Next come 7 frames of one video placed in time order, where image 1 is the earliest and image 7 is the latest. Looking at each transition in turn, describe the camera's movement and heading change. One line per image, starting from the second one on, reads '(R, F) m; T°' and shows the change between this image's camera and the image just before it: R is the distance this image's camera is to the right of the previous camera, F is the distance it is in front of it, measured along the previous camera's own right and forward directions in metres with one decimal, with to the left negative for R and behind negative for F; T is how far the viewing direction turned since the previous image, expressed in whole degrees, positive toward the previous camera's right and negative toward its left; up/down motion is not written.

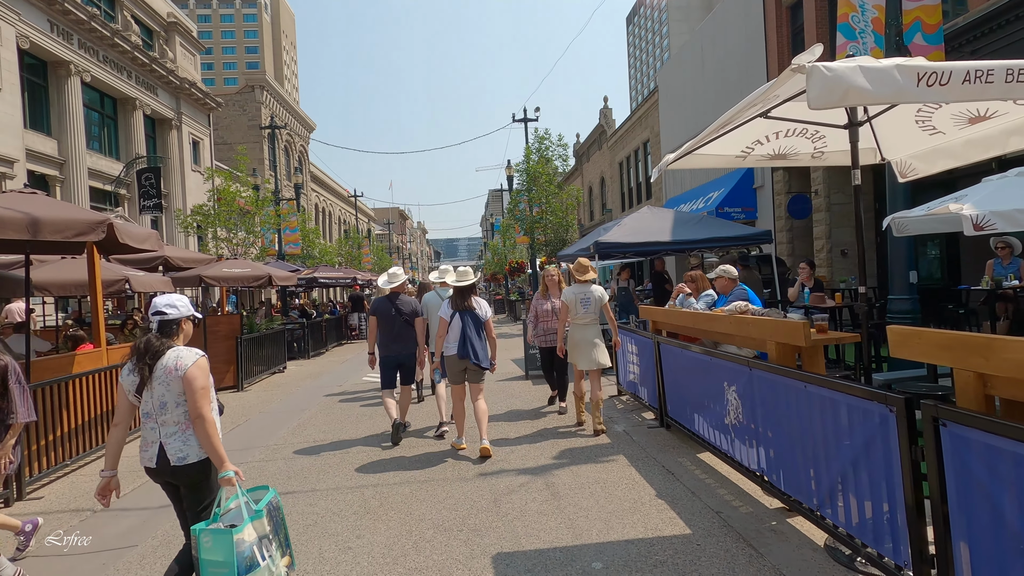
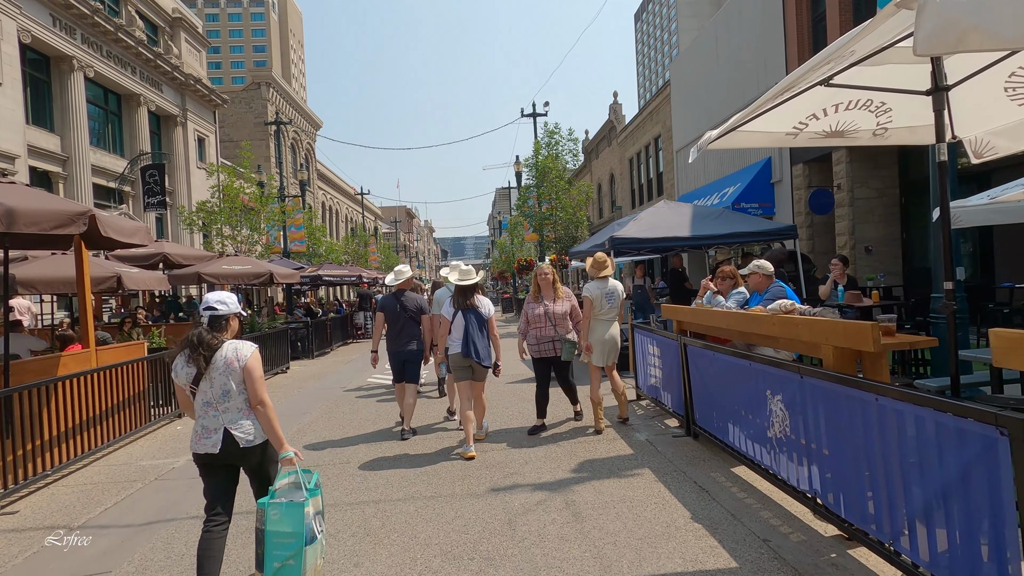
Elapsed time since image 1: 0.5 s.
(-0.1, +0.5) m; -1°
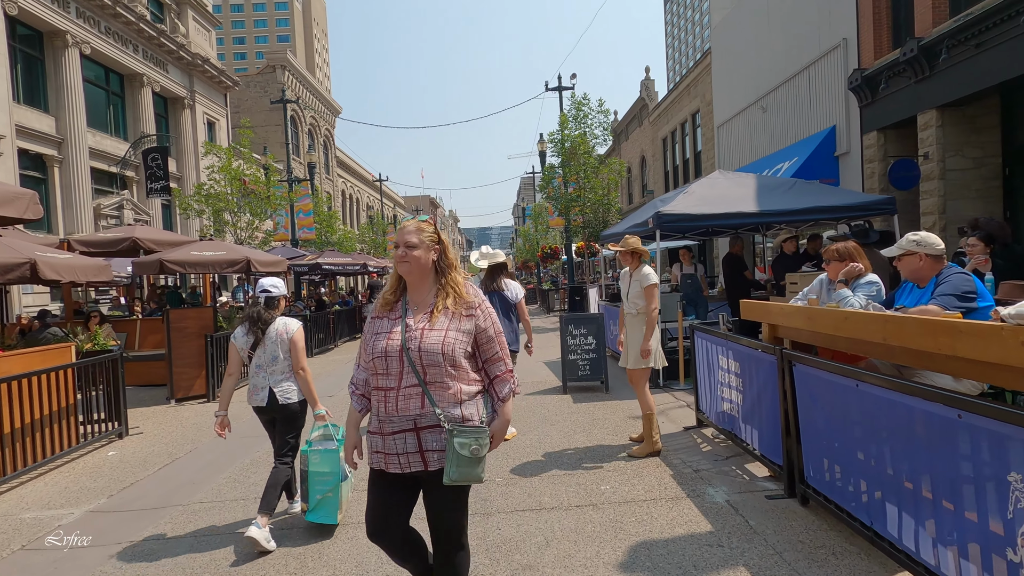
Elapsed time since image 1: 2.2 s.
(+0.1, +1.9) m; -3°
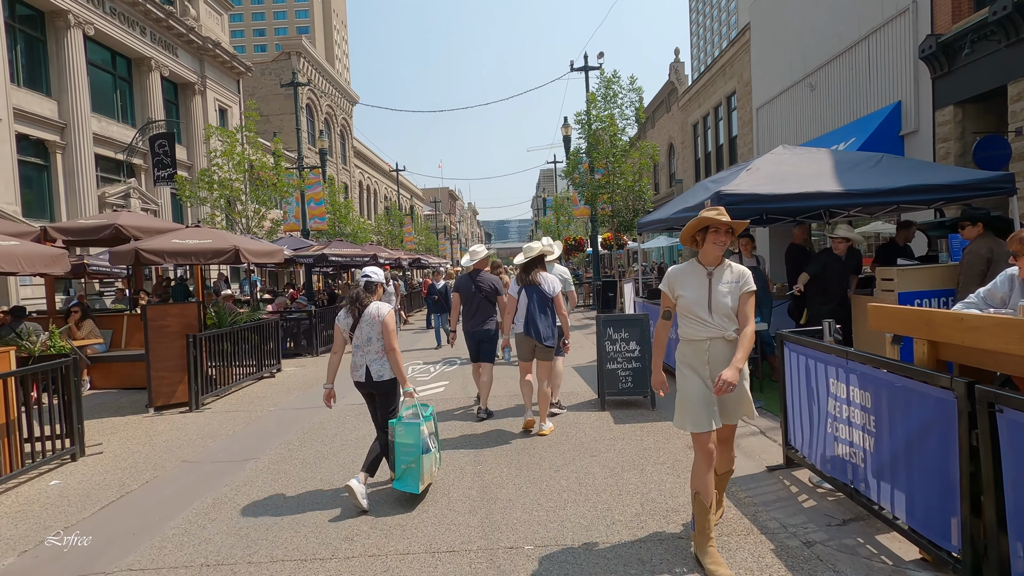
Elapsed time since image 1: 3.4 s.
(-0.1, +1.3) m; -2°
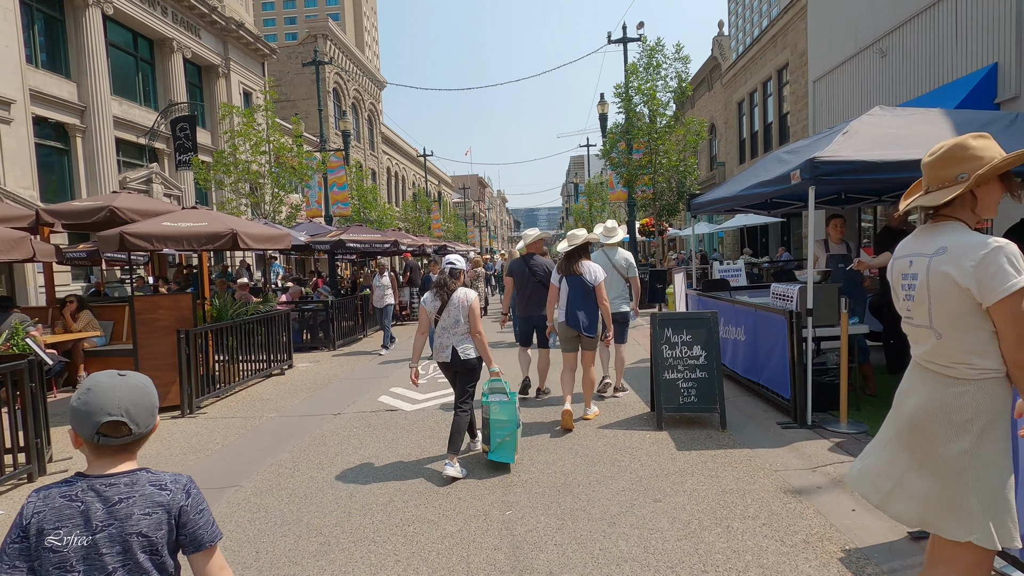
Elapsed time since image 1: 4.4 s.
(-0.1, +1.2) m; -3°
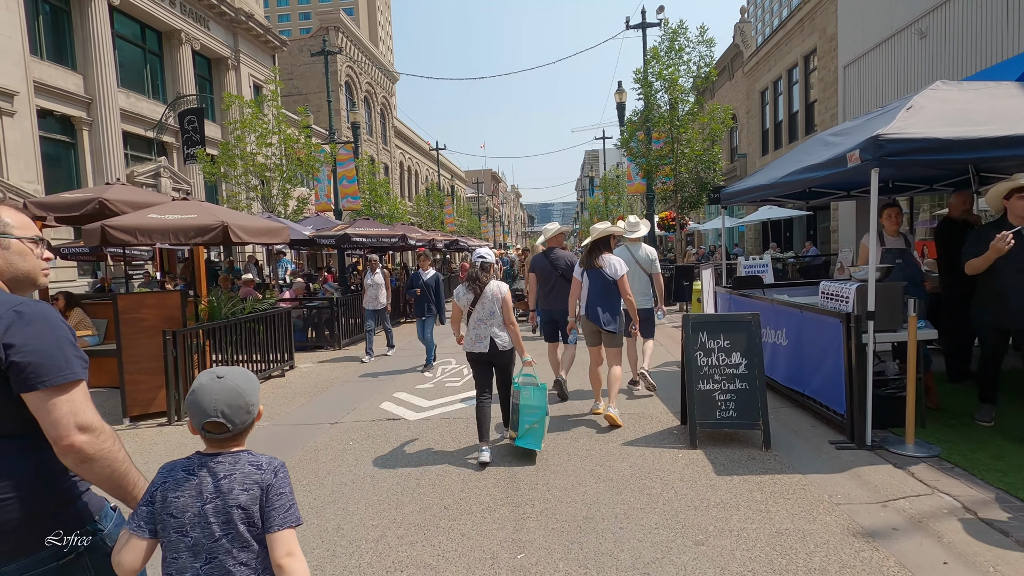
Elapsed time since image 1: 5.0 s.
(0.0, +0.6) m; -1°
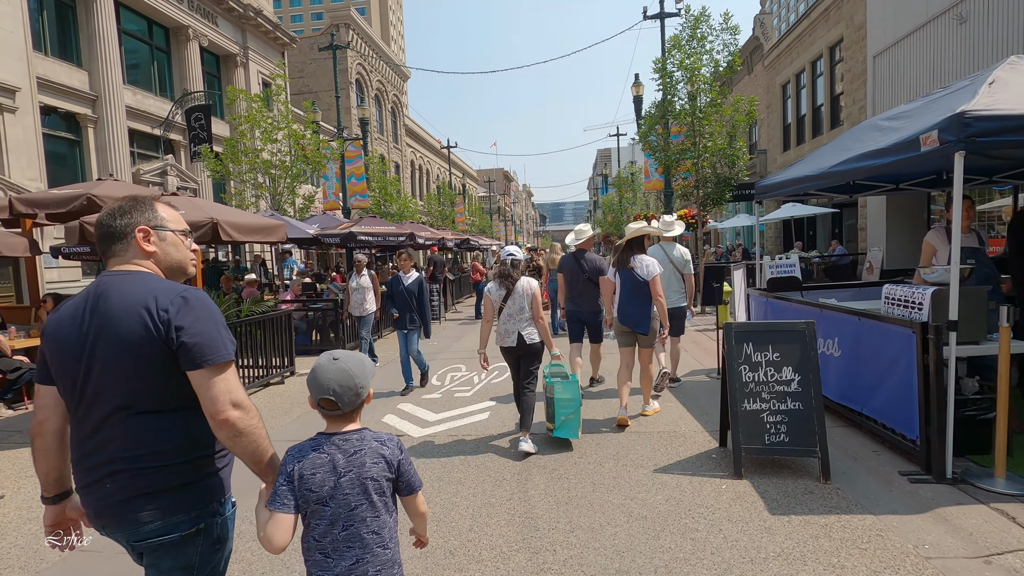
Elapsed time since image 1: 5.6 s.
(0.0, +0.6) m; -1°
